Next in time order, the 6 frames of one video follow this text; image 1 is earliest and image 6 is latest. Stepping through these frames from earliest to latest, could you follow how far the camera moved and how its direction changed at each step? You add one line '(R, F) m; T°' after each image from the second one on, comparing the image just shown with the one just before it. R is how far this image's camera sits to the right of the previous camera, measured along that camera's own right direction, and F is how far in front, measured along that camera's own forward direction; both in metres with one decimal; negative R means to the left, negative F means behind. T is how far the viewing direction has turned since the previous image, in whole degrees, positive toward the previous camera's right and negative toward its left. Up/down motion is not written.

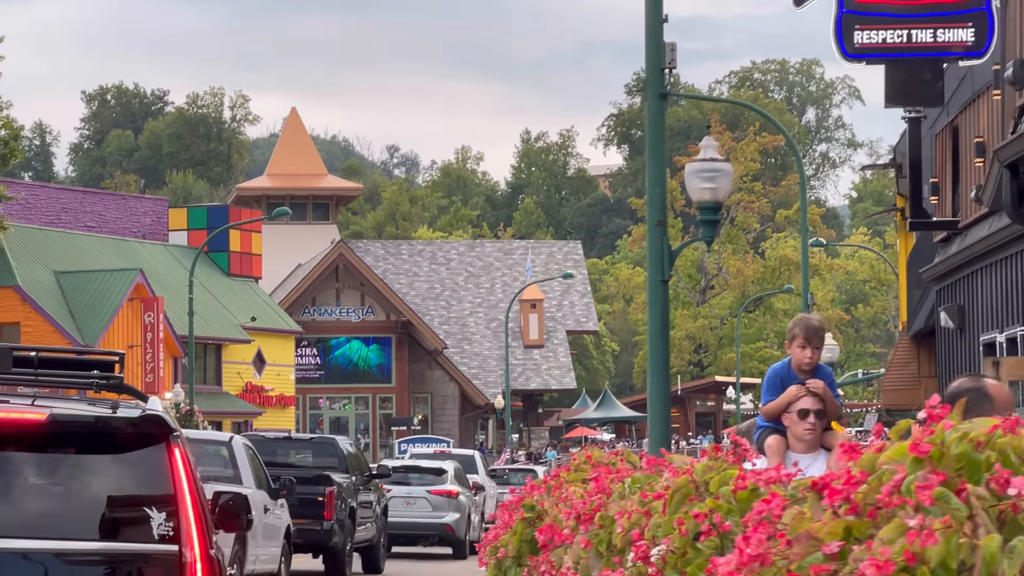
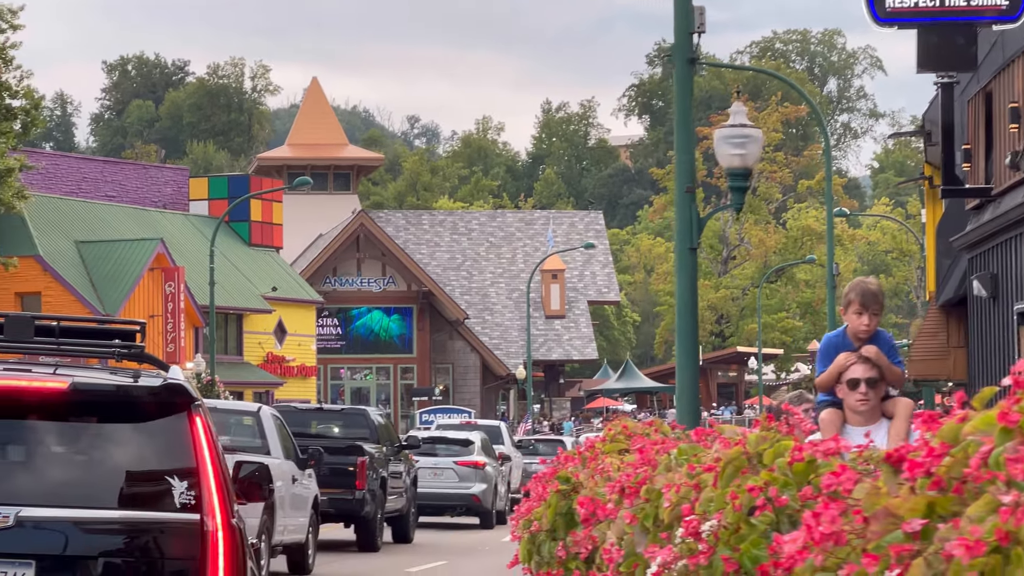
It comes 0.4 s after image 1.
(0.0, +0.1) m; 0°
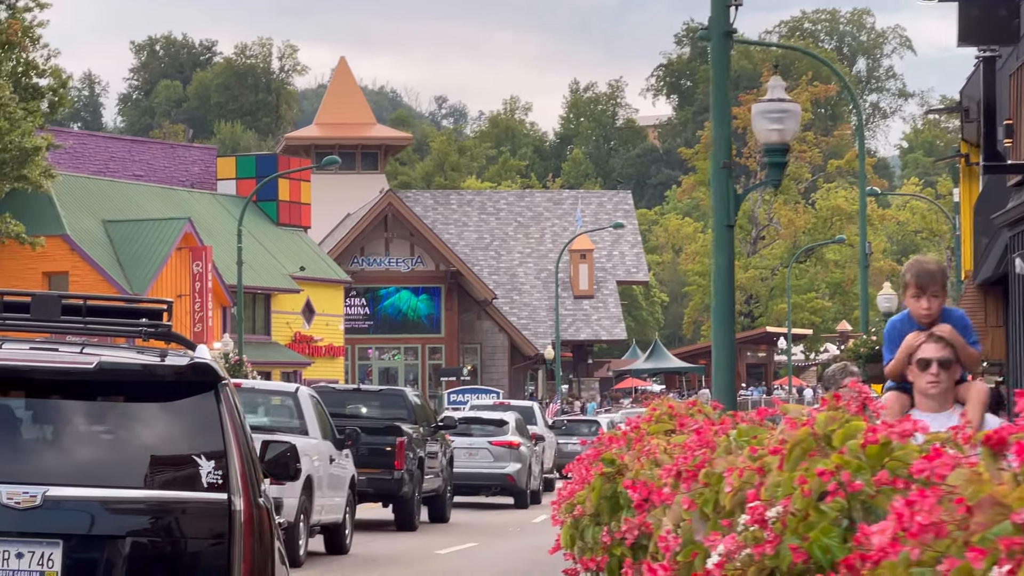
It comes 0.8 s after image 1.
(0.0, +0.1) m; -1°
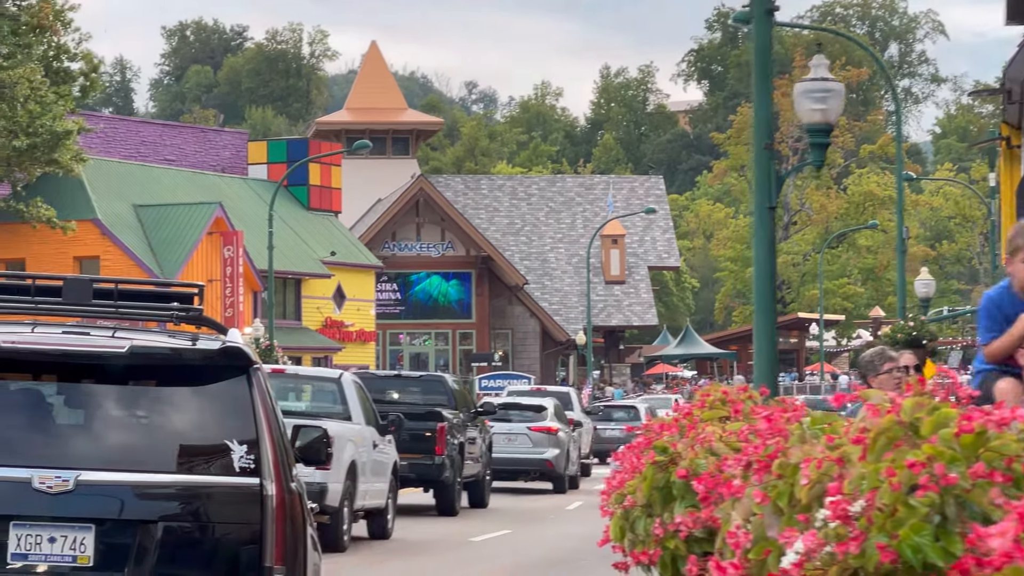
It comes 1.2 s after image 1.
(0.0, +0.1) m; -1°
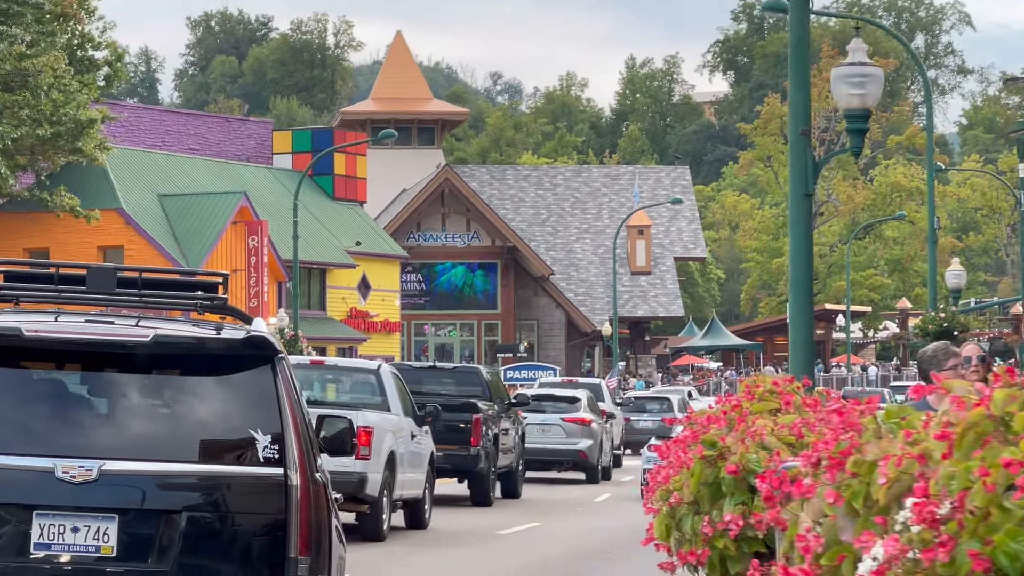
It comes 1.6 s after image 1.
(0.0, +0.1) m; -1°
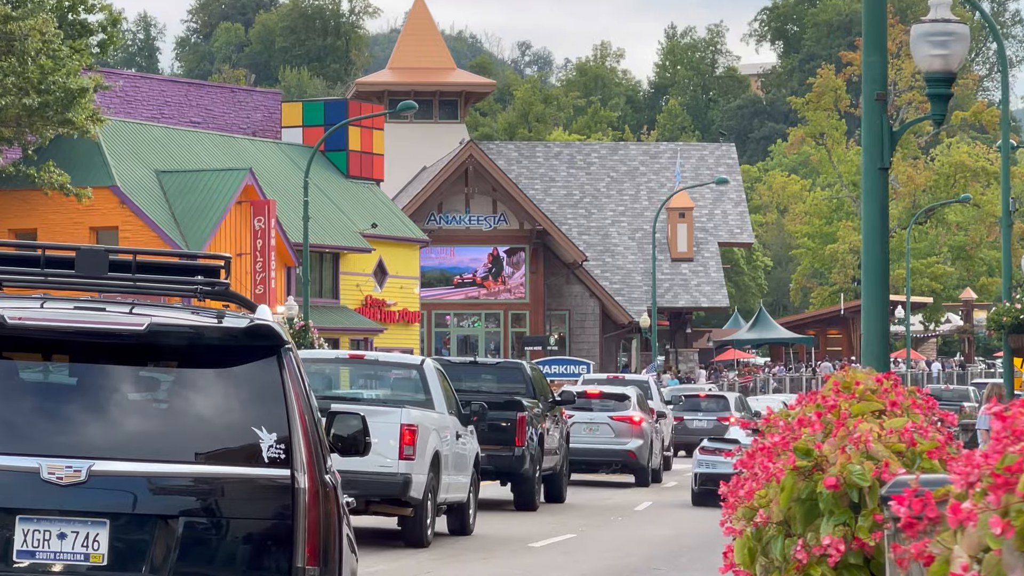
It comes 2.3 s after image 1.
(-0.3, +4.2) m; 0°
